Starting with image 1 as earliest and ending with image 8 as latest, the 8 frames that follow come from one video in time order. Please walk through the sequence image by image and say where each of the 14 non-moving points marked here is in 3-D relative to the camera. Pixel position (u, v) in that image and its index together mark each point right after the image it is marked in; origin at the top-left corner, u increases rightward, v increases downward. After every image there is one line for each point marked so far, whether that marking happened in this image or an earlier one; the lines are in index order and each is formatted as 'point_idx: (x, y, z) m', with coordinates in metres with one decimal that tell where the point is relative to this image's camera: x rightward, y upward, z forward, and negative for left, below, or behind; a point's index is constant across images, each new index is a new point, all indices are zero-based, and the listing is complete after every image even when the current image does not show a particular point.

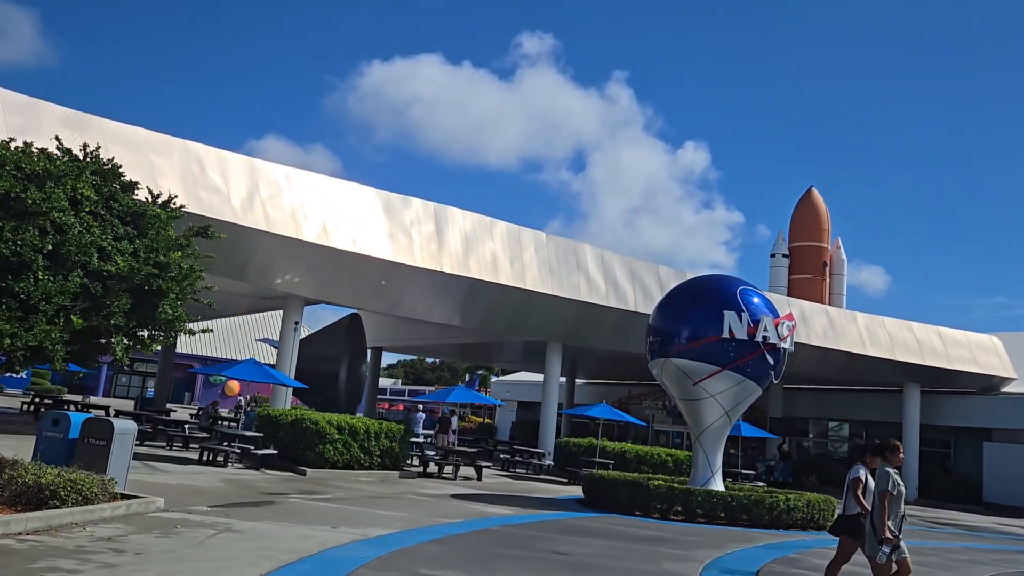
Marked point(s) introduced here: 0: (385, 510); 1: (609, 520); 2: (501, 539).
0: (-1.8, -3.2, +11.5) m
1: (+1.4, -3.6, +12.3) m
2: (-0.2, -2.9, +9.4) m
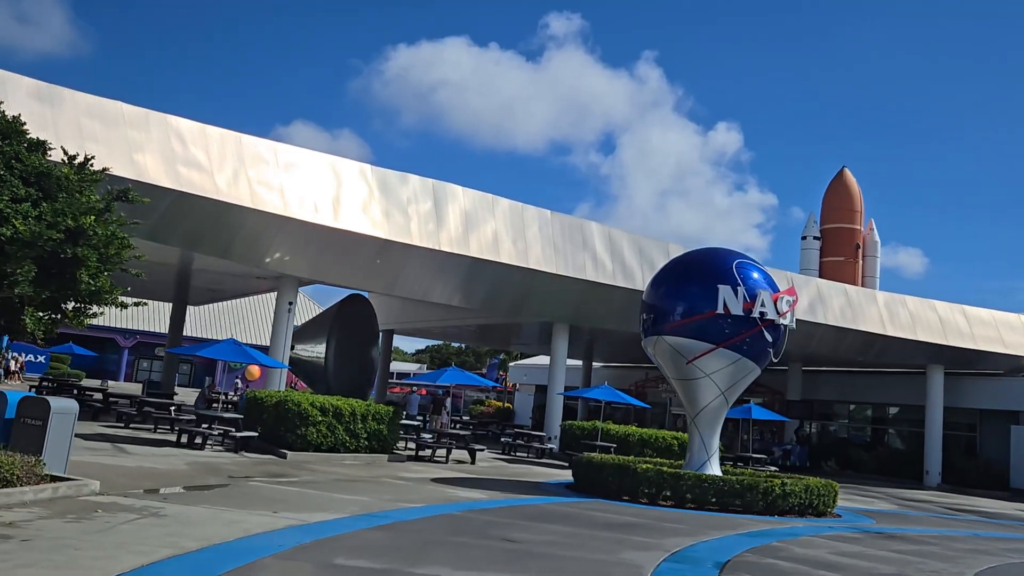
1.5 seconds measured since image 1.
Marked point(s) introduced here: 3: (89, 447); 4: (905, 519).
0: (-2.2, -2.8, +10.9) m
1: (+1.1, -3.2, +11.6) m
2: (-0.7, -2.6, +8.7) m
3: (-6.9, -2.6, +13.1) m
4: (+7.2, -4.2, +14.7) m
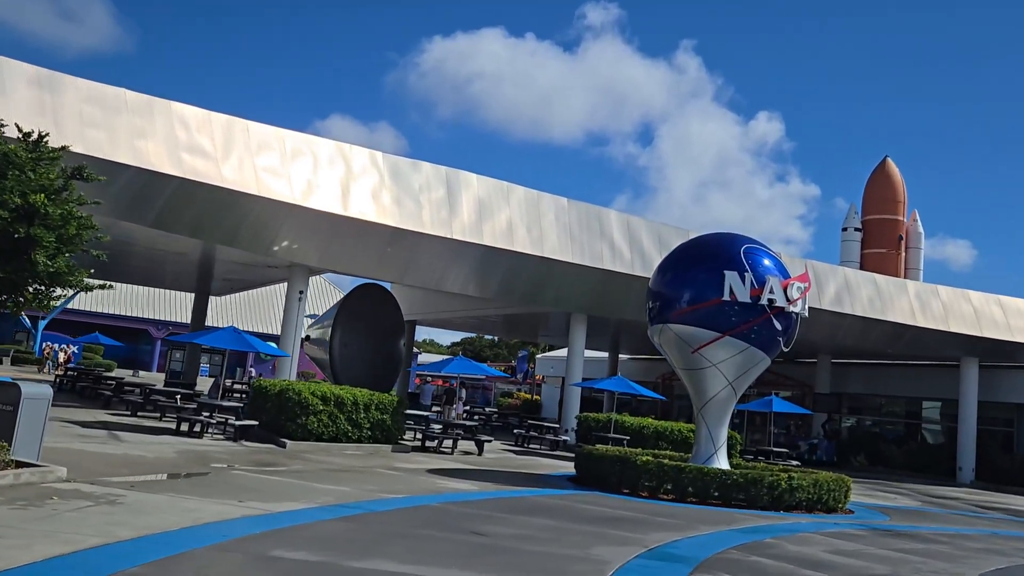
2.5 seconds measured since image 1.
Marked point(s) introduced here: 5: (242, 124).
0: (-2.4, -2.6, +10.7) m
1: (+0.9, -3.0, +11.2) m
2: (-0.9, -2.4, +8.4) m
3: (-7.0, -2.4, +13.0) m
4: (+7.2, -4.0, +14.0) m
5: (-5.9, +3.7, +17.7) m
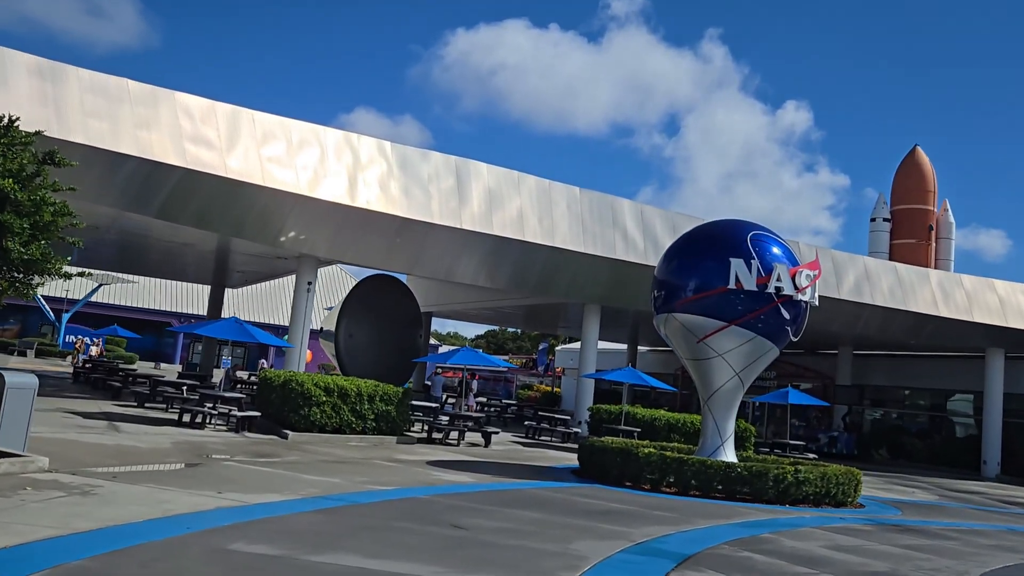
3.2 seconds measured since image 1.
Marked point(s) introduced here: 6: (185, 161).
0: (-2.5, -2.5, +10.5) m
1: (+0.9, -2.8, +10.9) m
2: (-1.1, -2.3, +8.2) m
3: (-7.0, -2.3, +13.0) m
4: (+7.2, -3.8, +13.5) m
5: (-5.8, +3.9, +17.6) m
6: (-6.8, +2.6, +16.7) m
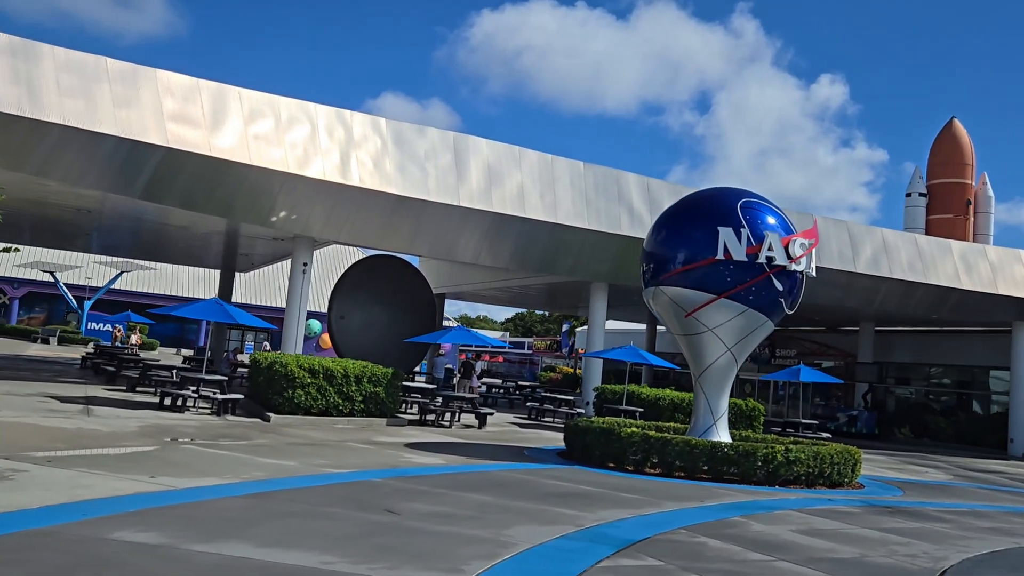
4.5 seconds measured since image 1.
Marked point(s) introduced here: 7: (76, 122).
0: (-2.9, -2.2, +10.1) m
1: (+0.5, -2.4, +10.4) m
2: (-1.6, -2.0, +7.8) m
3: (-7.3, -2.0, +12.8) m
4: (+6.9, -3.2, +12.8) m
5: (-6.0, +4.3, +17.3) m
6: (-7.1, +3.0, +16.3) m
7: (-8.4, +3.2, +15.3) m
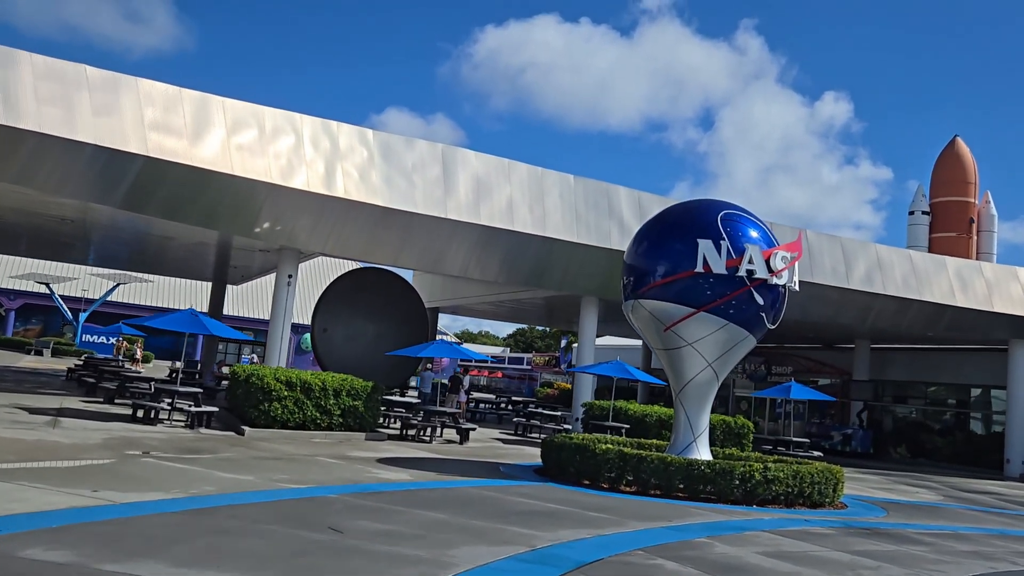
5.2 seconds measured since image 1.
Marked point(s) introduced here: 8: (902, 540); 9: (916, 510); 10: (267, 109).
0: (-3.3, -2.3, +9.9) m
1: (0.0, -2.6, +10.1) m
2: (-2.0, -2.1, +7.5) m
3: (-7.7, -2.1, +12.6) m
4: (+6.5, -3.5, +12.4) m
5: (-6.3, +4.0, +17.1) m
6: (-7.4, +2.8, +16.2) m
7: (-8.7, +3.0, +15.2) m
8: (+4.3, -2.8, +8.8) m
9: (+6.4, -3.5, +12.6) m
10: (-5.5, +4.0, +17.8) m
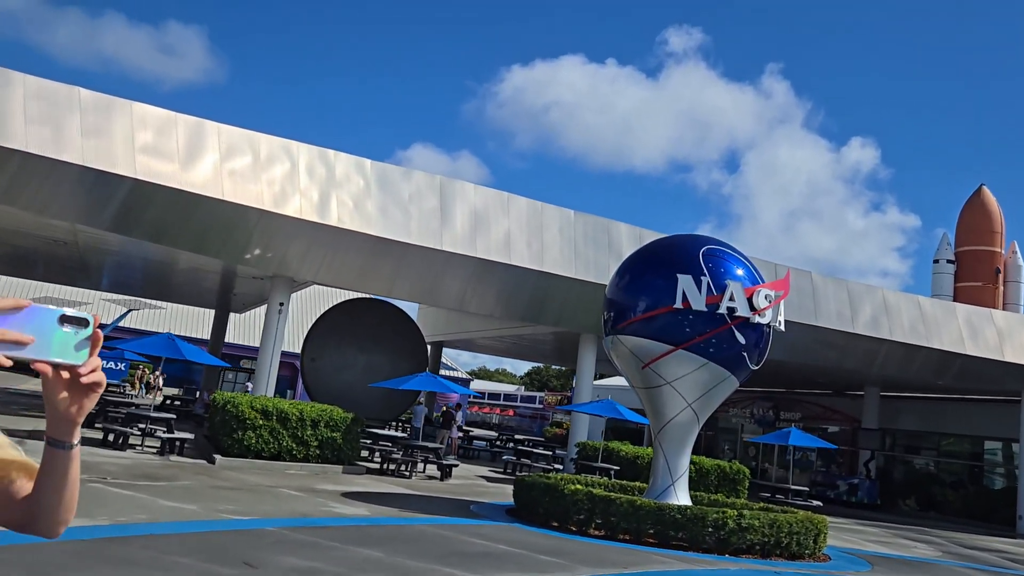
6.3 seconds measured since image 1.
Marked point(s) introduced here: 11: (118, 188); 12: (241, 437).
0: (-3.8, -2.5, +9.5) m
1: (-0.5, -2.9, +9.6) m
2: (-2.6, -2.2, +7.1) m
3: (-8.1, -2.4, +12.3) m
4: (+6.0, -4.1, +11.7) m
5: (-6.5, +3.5, +17.1) m
6: (-7.6, +2.3, +16.2) m
7: (-8.9, +2.6, +15.2) m
8: (+3.7, -3.2, +8.2) m
9: (+5.9, -4.2, +11.9) m
10: (-5.6, +3.4, +17.8) m
11: (-8.1, +2.0, +16.4) m
12: (-5.0, -2.7, +14.7) m
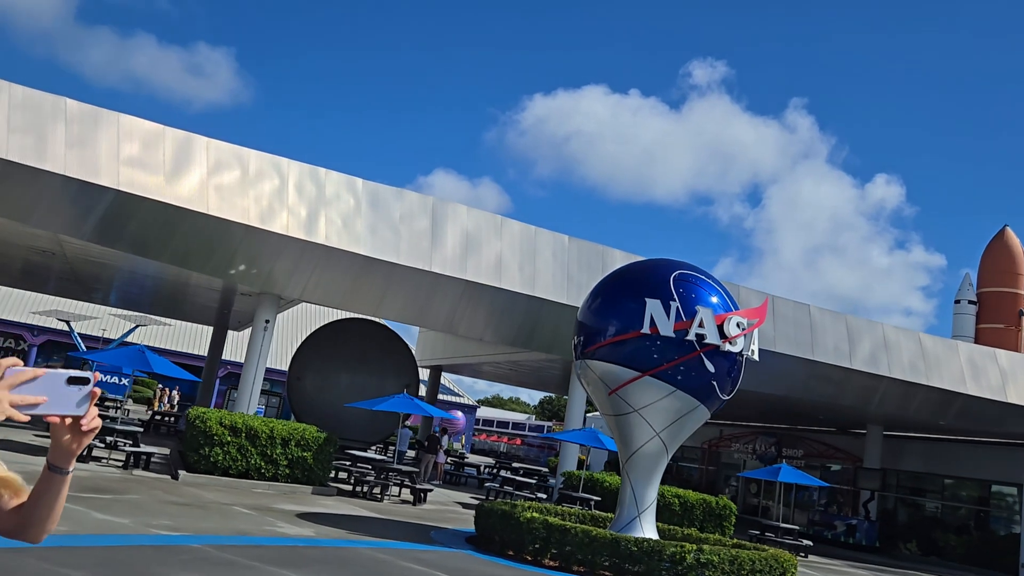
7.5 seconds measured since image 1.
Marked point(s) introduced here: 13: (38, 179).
0: (-4.5, -2.6, +9.3) m
1: (-1.1, -3.1, +9.3) m
2: (-3.3, -2.3, +6.8) m
3: (-8.7, -2.5, +12.2) m
4: (+5.4, -4.6, +11.2) m
5: (-6.8, +3.2, +17.2) m
6: (-8.0, +2.1, +16.2) m
7: (-9.3, +2.5, +15.3) m
8: (+3.0, -3.4, +7.7) m
9: (+5.3, -4.6, +11.4) m
10: (-5.9, +3.0, +17.8) m
11: (-8.4, +1.8, +16.4) m
12: (-5.5, -3.0, +14.4) m
13: (-9.2, +2.1, +15.8) m
